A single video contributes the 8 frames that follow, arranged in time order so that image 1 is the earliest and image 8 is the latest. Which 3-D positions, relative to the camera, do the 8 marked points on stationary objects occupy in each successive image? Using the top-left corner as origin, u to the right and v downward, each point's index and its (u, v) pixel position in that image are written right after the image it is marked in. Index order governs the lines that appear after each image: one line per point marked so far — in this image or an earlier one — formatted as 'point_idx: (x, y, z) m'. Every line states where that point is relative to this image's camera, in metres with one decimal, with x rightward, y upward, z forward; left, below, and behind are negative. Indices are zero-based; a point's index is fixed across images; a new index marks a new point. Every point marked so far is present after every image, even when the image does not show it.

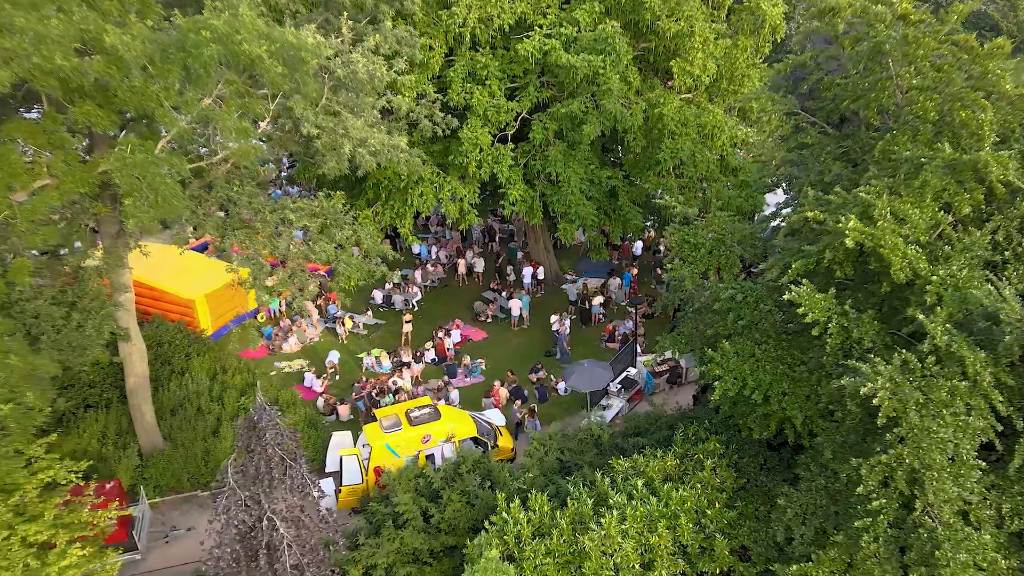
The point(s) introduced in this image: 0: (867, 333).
0: (+3.6, -0.5, +6.5) m
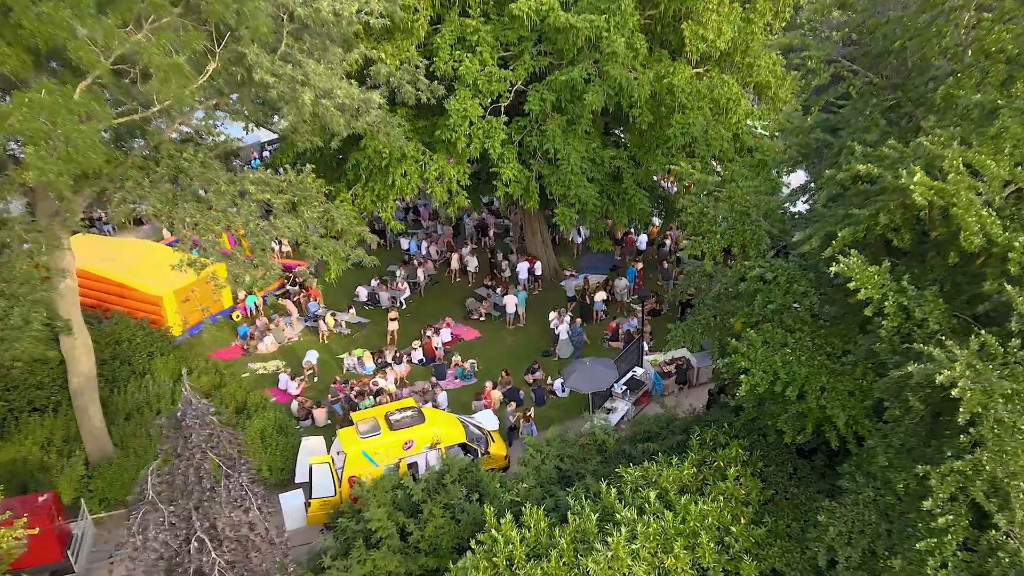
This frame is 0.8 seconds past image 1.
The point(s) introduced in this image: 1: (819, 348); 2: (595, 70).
0: (+3.6, -0.2, +5.4) m
1: (+3.2, -0.6, +6.7) m
2: (+1.3, +3.3, +10.0) m
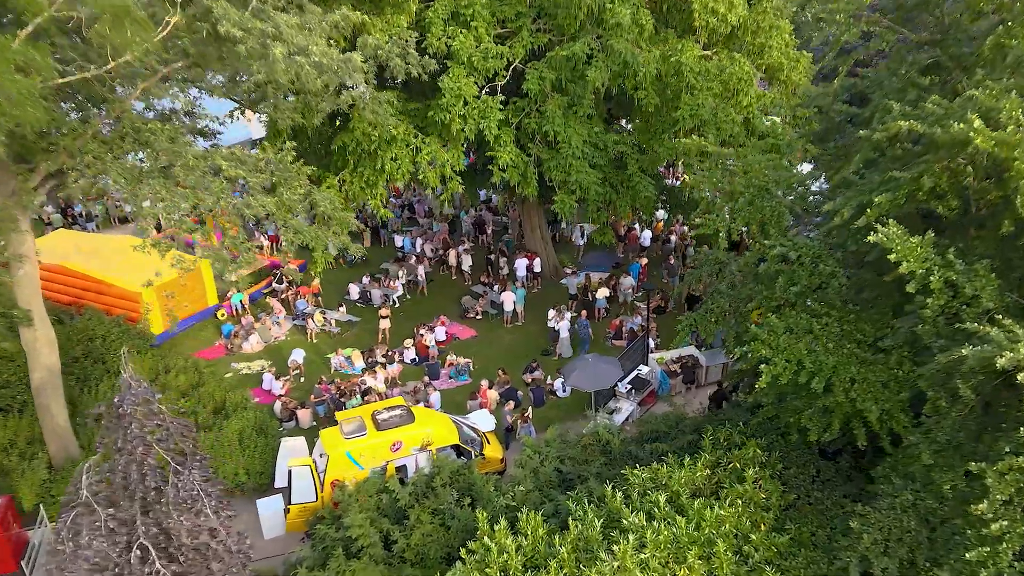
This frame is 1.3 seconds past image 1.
0: (+3.5, 0.0, +4.7) m
1: (+3.1, -0.4, +6.0) m
2: (+1.3, +3.5, +9.3) m
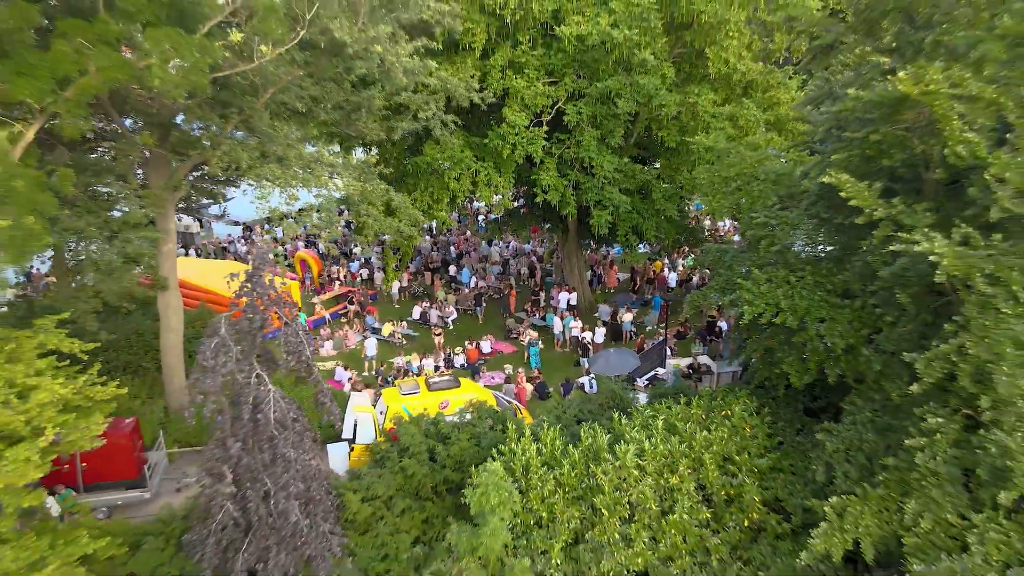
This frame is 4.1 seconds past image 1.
0: (+3.7, +0.6, +6.0) m
1: (+3.5, 0.0, +7.3) m
2: (+2.0, +3.5, +11.3) m
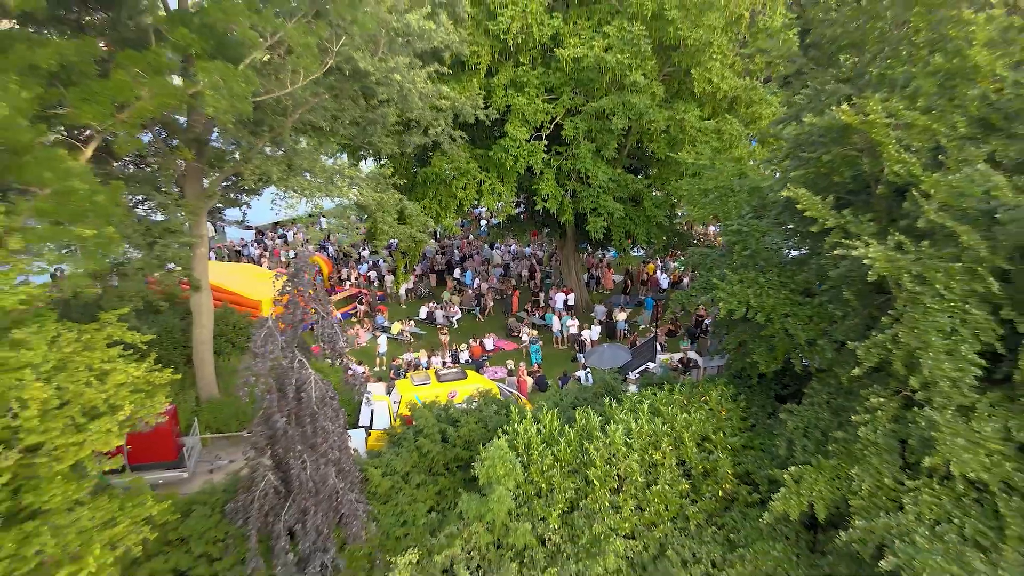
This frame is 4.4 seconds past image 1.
0: (+3.8, +0.6, +7.0) m
1: (+3.5, 0.0, +8.3) m
2: (+2.1, +3.5, +12.3) m
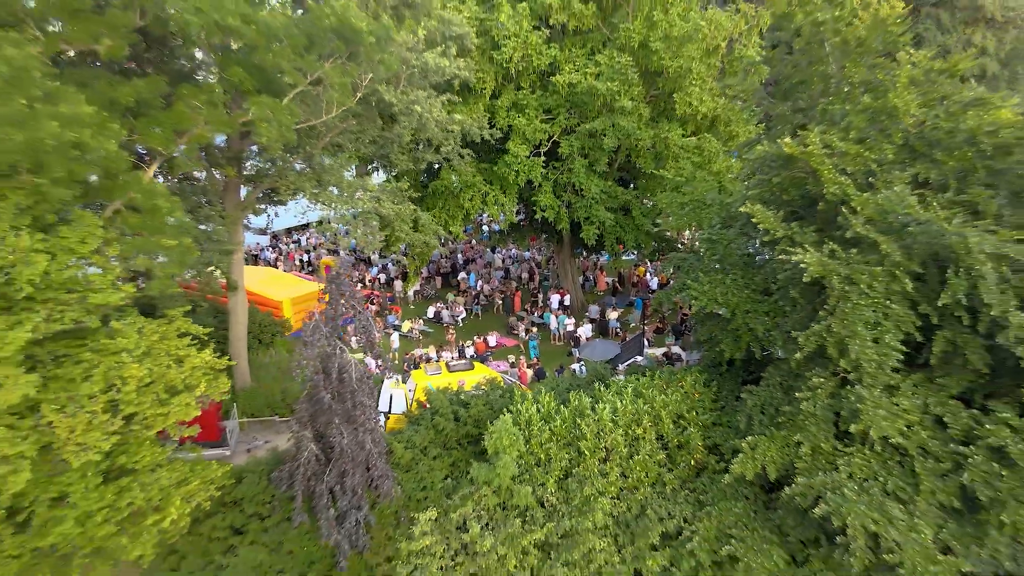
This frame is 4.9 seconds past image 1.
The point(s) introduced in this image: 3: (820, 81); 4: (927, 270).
0: (+3.8, +0.6, +8.5) m
1: (+3.5, 0.0, +9.8) m
2: (+2.1, +3.4, +13.8) m
3: (+4.6, +3.1, +9.6) m
4: (+5.3, +0.2, +8.3) m
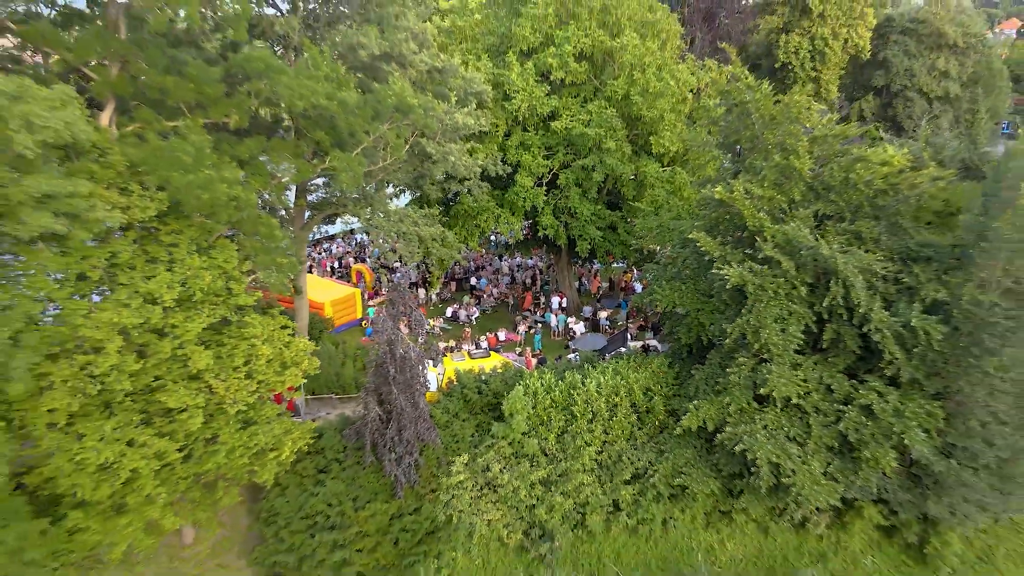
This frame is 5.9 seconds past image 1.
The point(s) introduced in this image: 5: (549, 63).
0: (+4.0, +0.5, +11.8) m
1: (+3.8, -0.1, +13.1) m
2: (+2.3, +3.3, +17.1) m
3: (+4.8, +3.0, +12.9) m
4: (+5.5, +0.1, +11.6) m
5: (+0.9, +5.7, +16.5) m
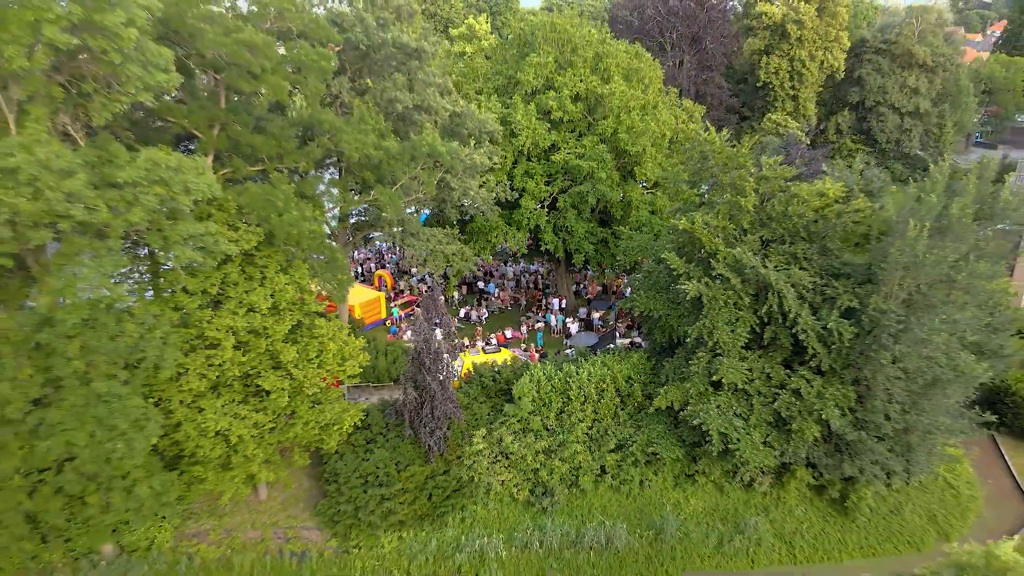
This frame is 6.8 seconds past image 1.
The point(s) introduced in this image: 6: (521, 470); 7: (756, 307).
0: (+4.2, +0.3, +15.0) m
1: (+4.0, -0.3, +16.3) m
2: (+2.5, +3.1, +20.3) m
3: (+5.0, +2.8, +16.1) m
4: (+5.7, -0.1, +14.9) m
5: (+1.2, +5.6, +19.7) m
6: (+0.2, -4.3, +15.3) m
7: (+5.6, -0.4, +14.8) m
